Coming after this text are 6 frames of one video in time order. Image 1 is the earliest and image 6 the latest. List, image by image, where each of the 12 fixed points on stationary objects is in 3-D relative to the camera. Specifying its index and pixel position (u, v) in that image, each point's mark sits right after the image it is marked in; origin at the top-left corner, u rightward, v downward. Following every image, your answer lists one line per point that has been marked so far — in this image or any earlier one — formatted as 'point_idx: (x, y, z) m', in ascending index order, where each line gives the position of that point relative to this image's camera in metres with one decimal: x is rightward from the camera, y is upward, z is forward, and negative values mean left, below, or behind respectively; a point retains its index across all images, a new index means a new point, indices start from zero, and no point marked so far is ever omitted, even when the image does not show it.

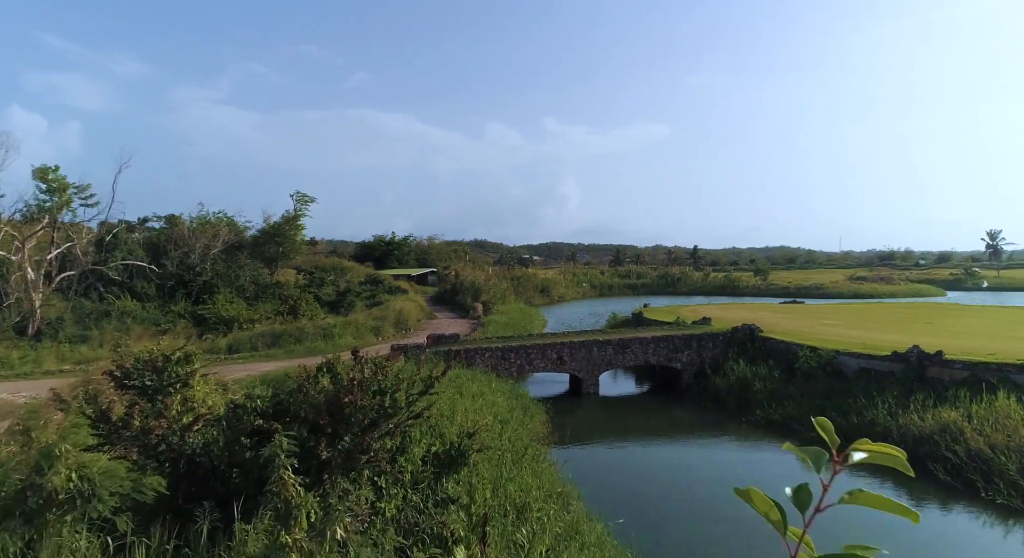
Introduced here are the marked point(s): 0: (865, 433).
0: (+7.7, -3.4, +13.7) m
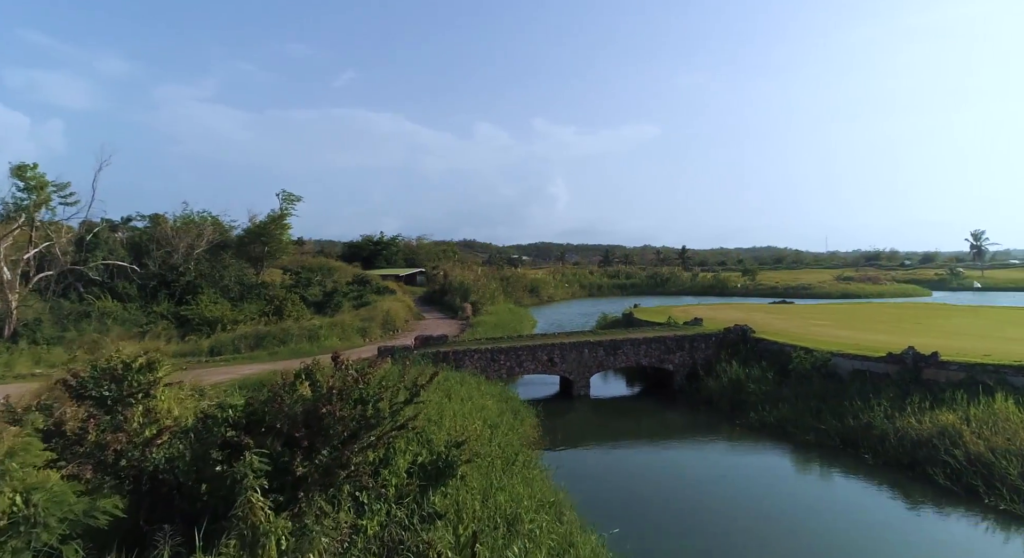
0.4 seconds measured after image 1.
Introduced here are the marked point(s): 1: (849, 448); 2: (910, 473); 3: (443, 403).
0: (+7.5, -3.4, +13.4) m
1: (+7.3, -3.7, +13.6) m
2: (+7.6, -3.7, +11.9) m
3: (-1.4, -2.6, +13.0) m
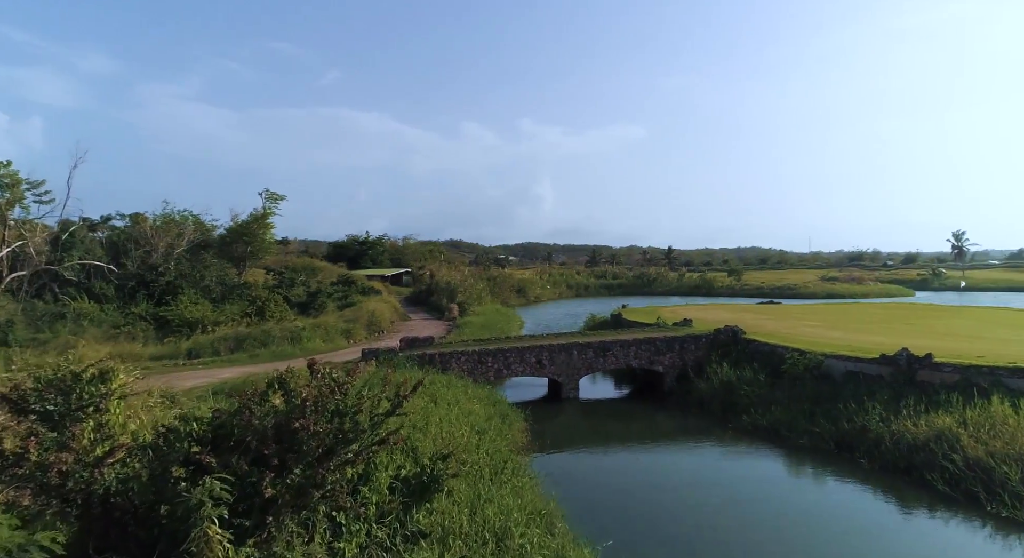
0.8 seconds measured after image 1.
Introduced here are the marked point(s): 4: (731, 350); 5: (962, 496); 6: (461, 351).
0: (+7.3, -3.4, +13.2) m
1: (+7.1, -3.7, +13.3) m
2: (+7.4, -3.7, +11.7) m
3: (-1.7, -2.6, +12.6) m
4: (+7.0, -2.2, +19.8) m
5: (+7.7, -3.7, +10.6) m
6: (-1.5, -2.2, +19.1) m
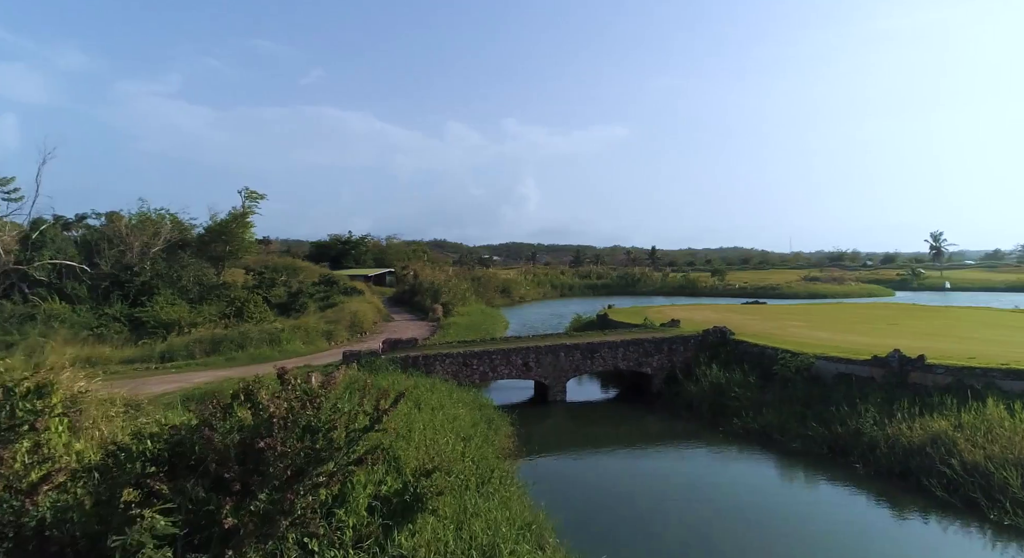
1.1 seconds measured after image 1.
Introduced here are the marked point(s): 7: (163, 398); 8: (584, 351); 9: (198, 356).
0: (+7.0, -3.4, +12.9) m
1: (+6.8, -3.7, +13.1) m
2: (+7.2, -3.7, +11.4) m
3: (-1.9, -2.6, +12.1) m
4: (+6.5, -2.3, +19.6) m
5: (+7.5, -3.7, +10.4) m
6: (-2.0, -2.2, +18.6) m
7: (-6.6, -2.3, +11.9) m
8: (+2.3, -2.3, +19.6) m
9: (-9.9, -2.4, +19.6) m
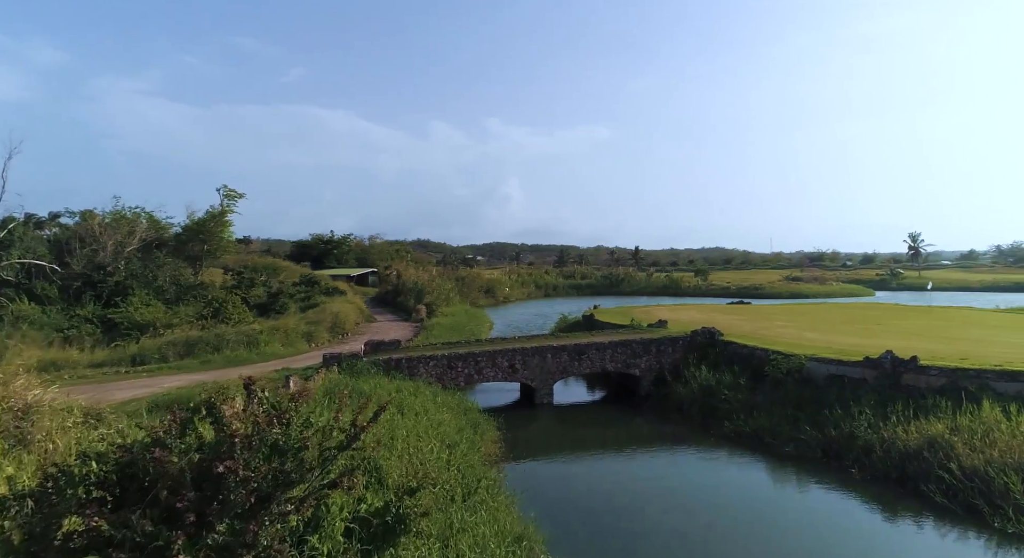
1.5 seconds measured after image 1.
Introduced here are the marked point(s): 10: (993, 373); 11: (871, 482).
0: (+6.7, -3.4, +12.6) m
1: (+6.5, -3.7, +12.8) m
2: (+6.9, -3.7, +11.1) m
3: (-2.2, -2.6, +11.6) m
4: (+6.1, -2.3, +19.3) m
5: (+7.3, -3.7, +10.1) m
6: (-2.4, -2.2, +18.1) m
7: (-6.9, -2.3, +11.2) m
8: (+1.8, -2.3, +19.2) m
9: (-10.3, -2.4, +18.9) m
10: (+10.0, -2.0, +13.0) m
11: (+6.7, -3.8, +11.6) m
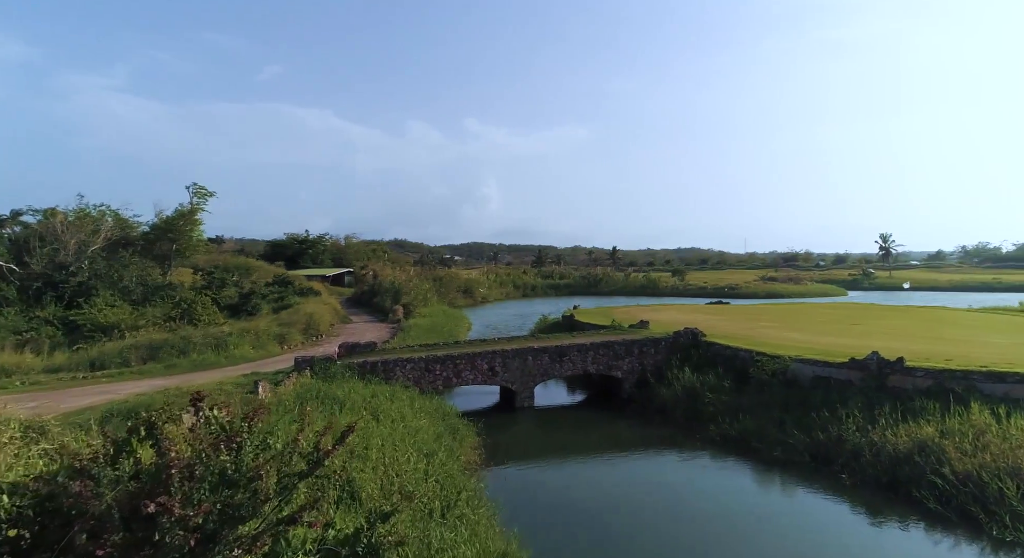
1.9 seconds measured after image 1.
0: (+6.4, -3.4, +12.3) m
1: (+6.1, -3.7, +12.5) m
2: (+6.6, -3.7, +10.8) m
3: (-2.5, -2.6, +11.0) m
4: (+5.5, -2.3, +18.9) m
5: (+7.0, -3.7, +9.8) m
6: (-2.9, -2.2, +17.5) m
7: (-7.2, -2.3, +10.5) m
8: (+1.2, -2.3, +18.7) m
9: (-10.9, -2.4, +18.0) m
10: (+9.6, -2.0, +12.8) m
11: (+6.3, -3.8, +11.3) m
